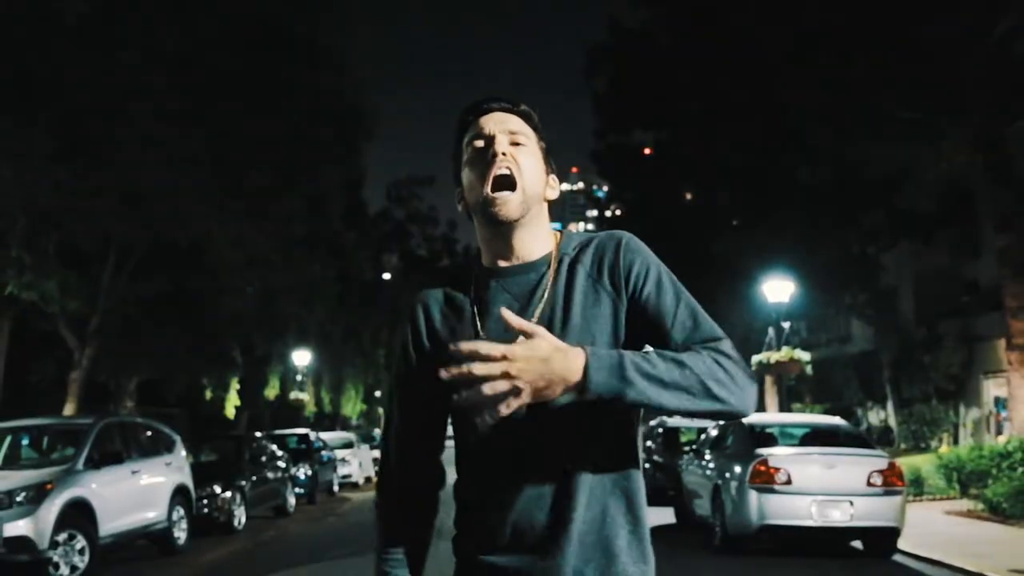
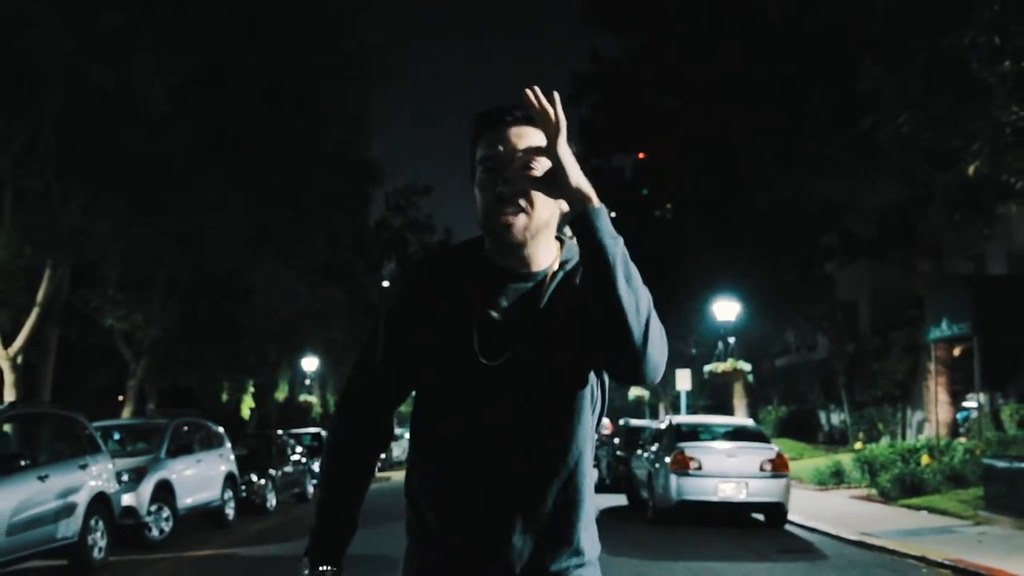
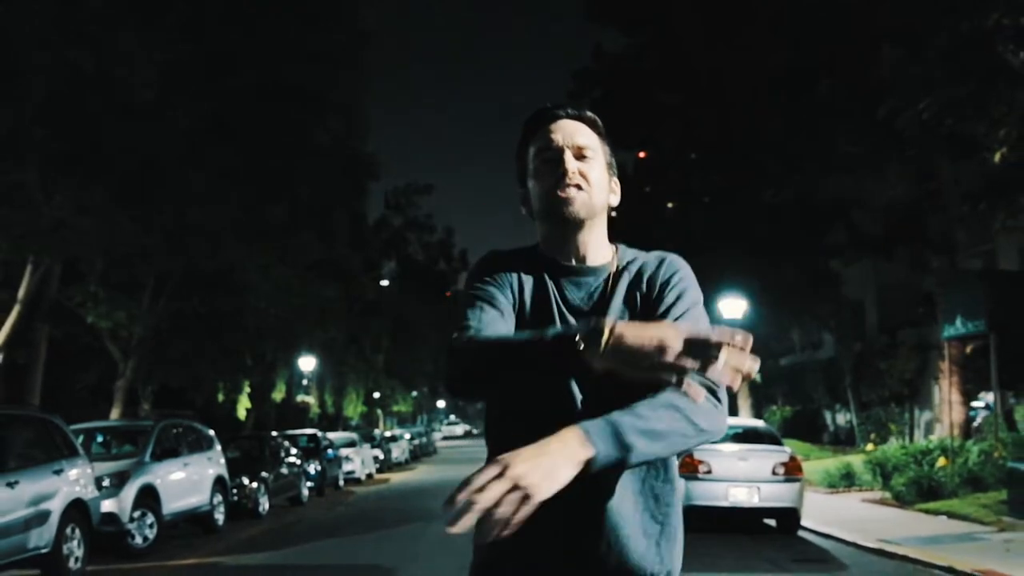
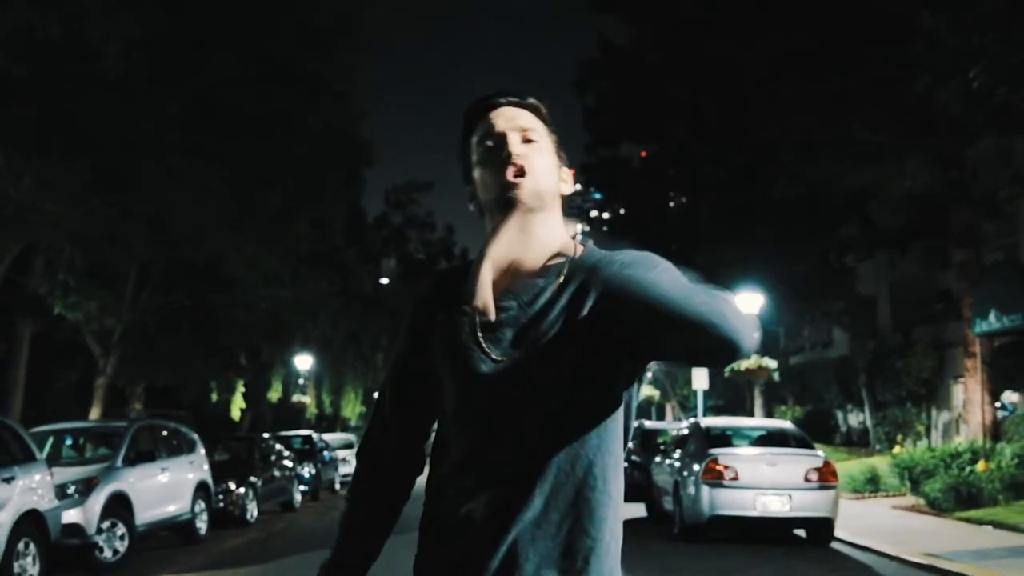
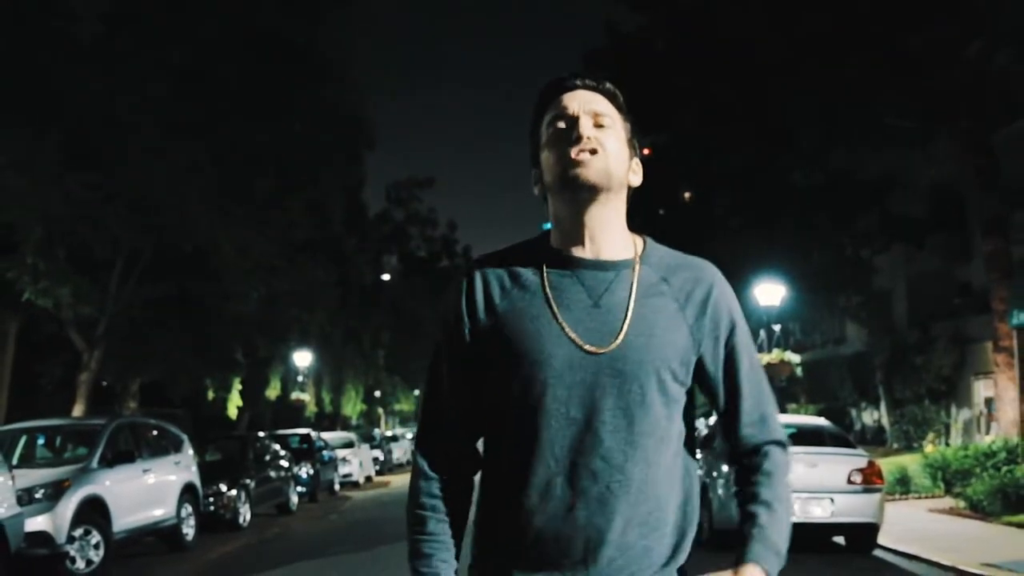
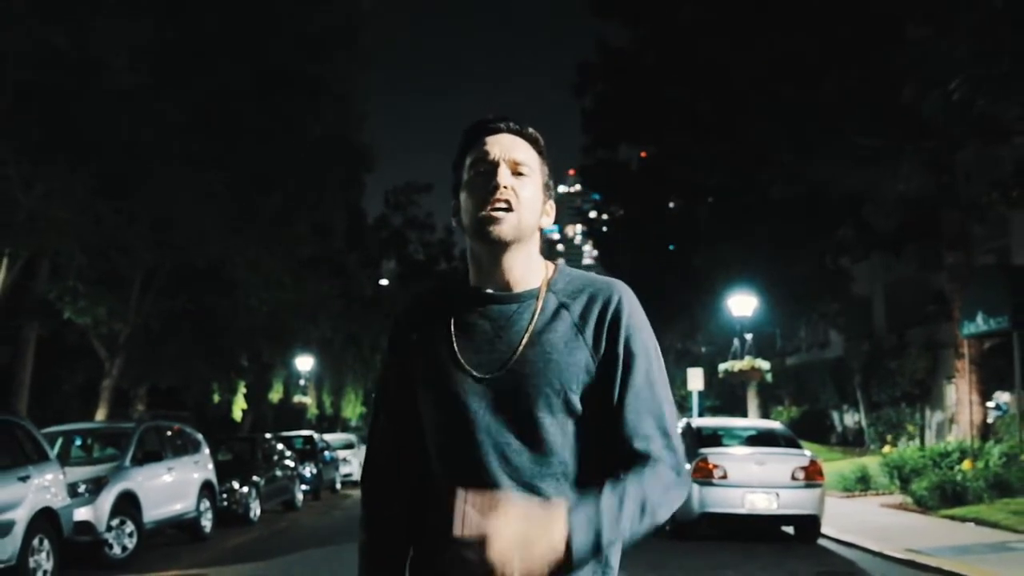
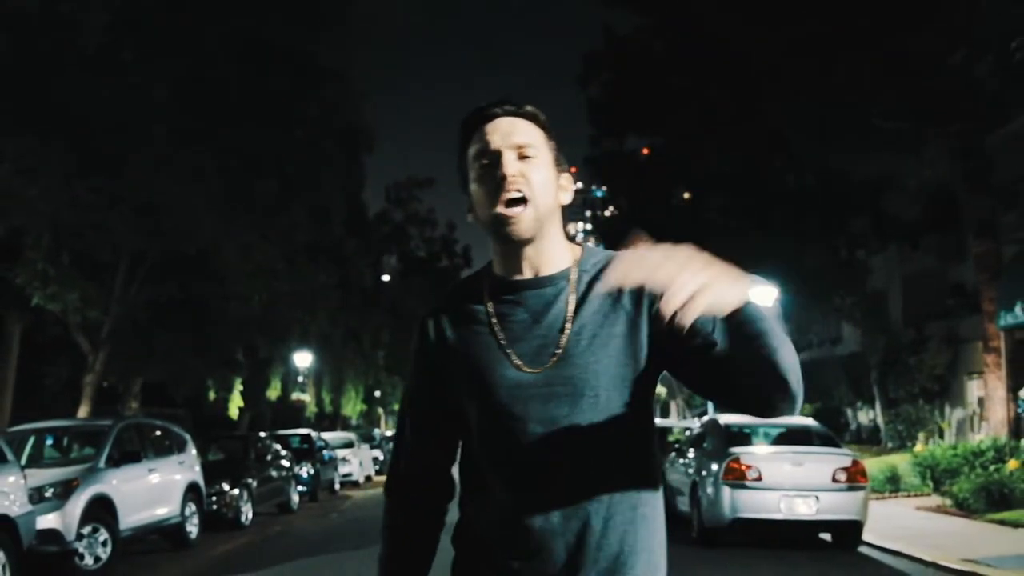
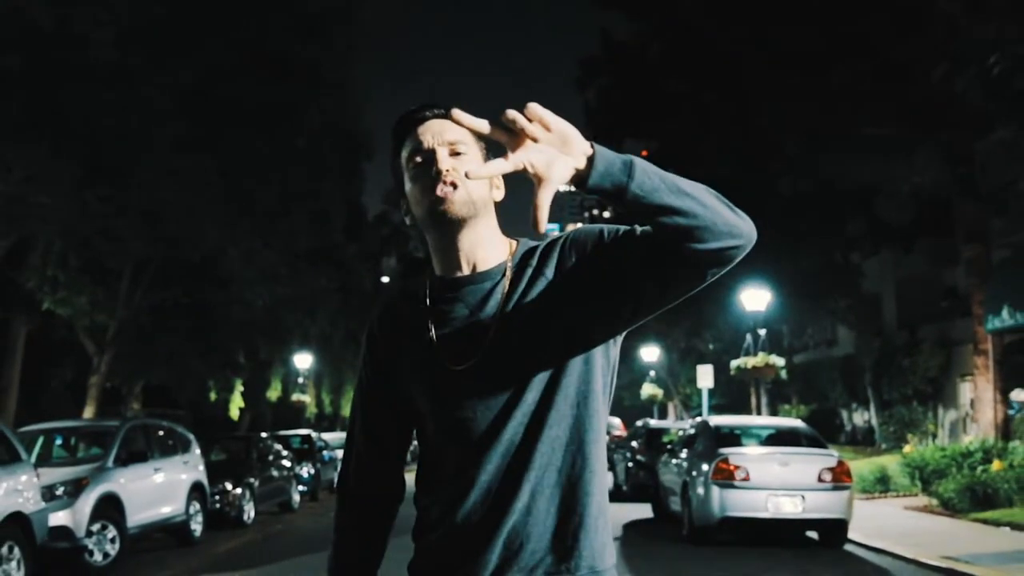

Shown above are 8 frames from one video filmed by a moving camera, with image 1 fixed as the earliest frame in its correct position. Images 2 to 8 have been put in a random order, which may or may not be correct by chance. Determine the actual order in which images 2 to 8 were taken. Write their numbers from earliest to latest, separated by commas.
5, 7, 8, 4, 6, 3, 2
